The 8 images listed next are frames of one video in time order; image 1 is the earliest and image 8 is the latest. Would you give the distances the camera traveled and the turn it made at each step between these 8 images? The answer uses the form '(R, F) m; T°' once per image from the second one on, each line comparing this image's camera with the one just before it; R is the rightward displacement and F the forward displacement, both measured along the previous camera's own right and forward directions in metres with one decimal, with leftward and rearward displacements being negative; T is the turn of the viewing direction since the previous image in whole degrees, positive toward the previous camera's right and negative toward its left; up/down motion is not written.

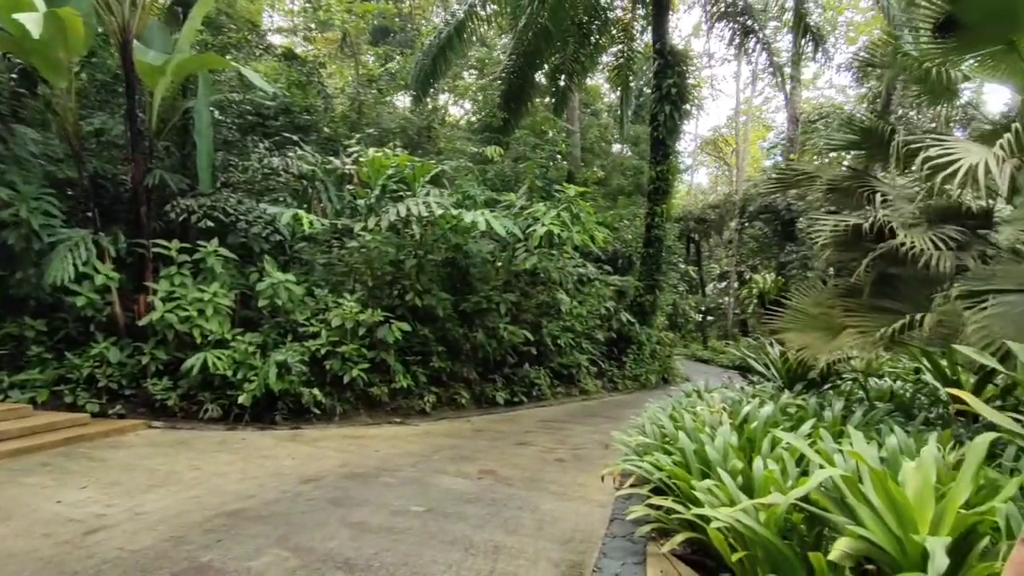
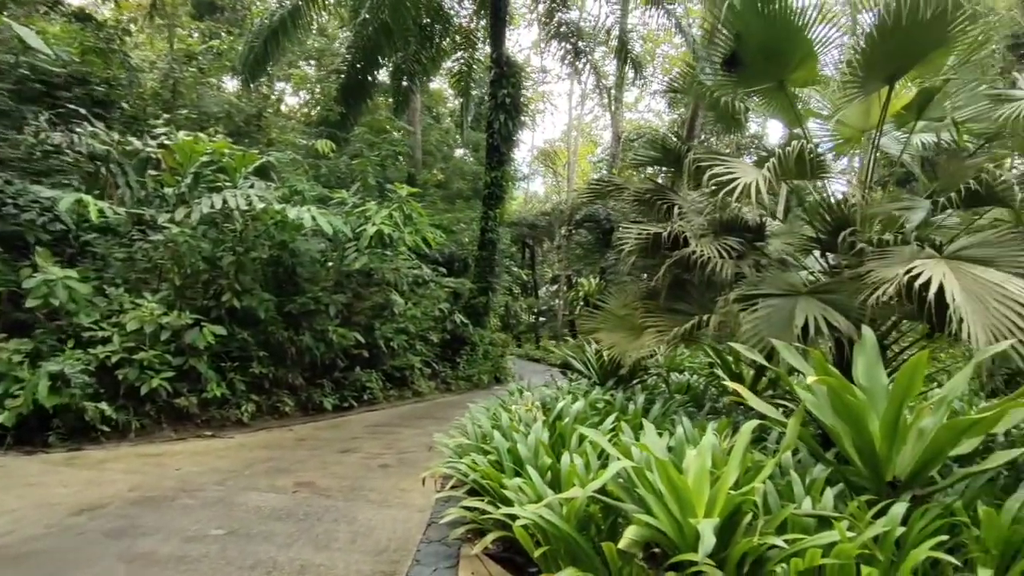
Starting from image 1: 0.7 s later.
(+0.1, +0.1) m; +15°
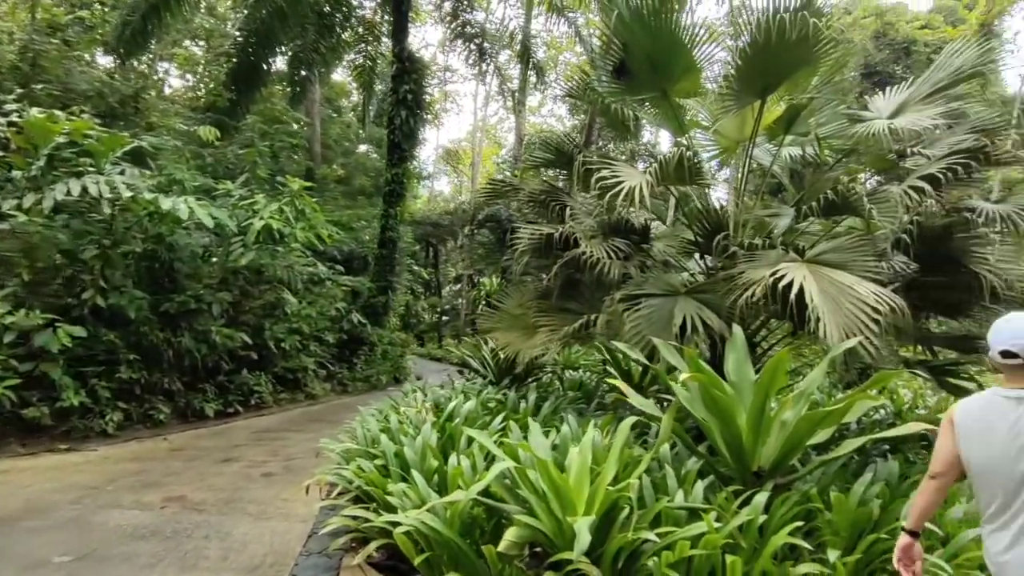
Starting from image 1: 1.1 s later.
(+0.1, 0.0) m; +9°
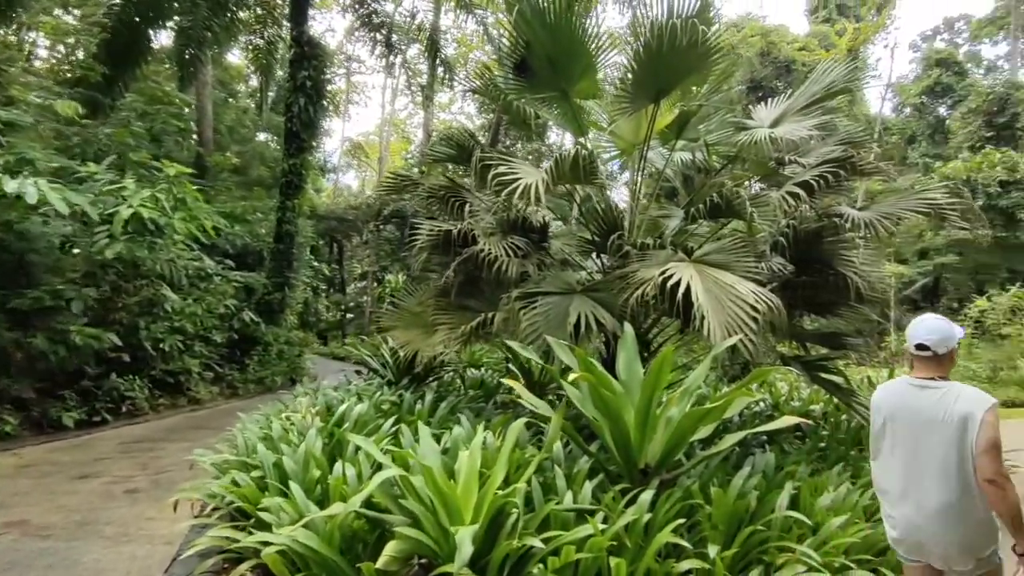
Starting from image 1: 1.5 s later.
(+0.1, +0.1) m; +9°
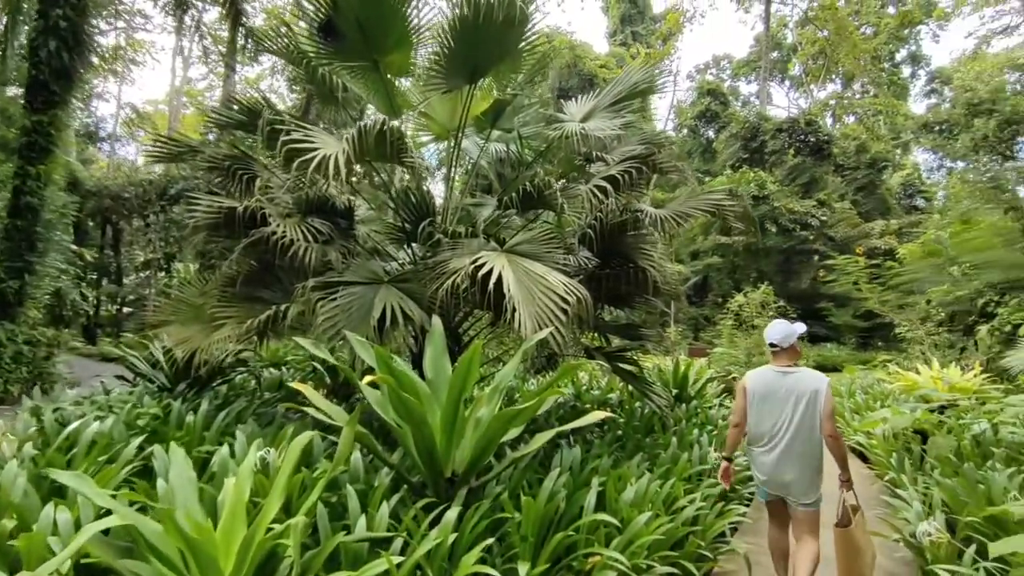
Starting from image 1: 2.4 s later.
(+0.1, +0.2) m; +18°
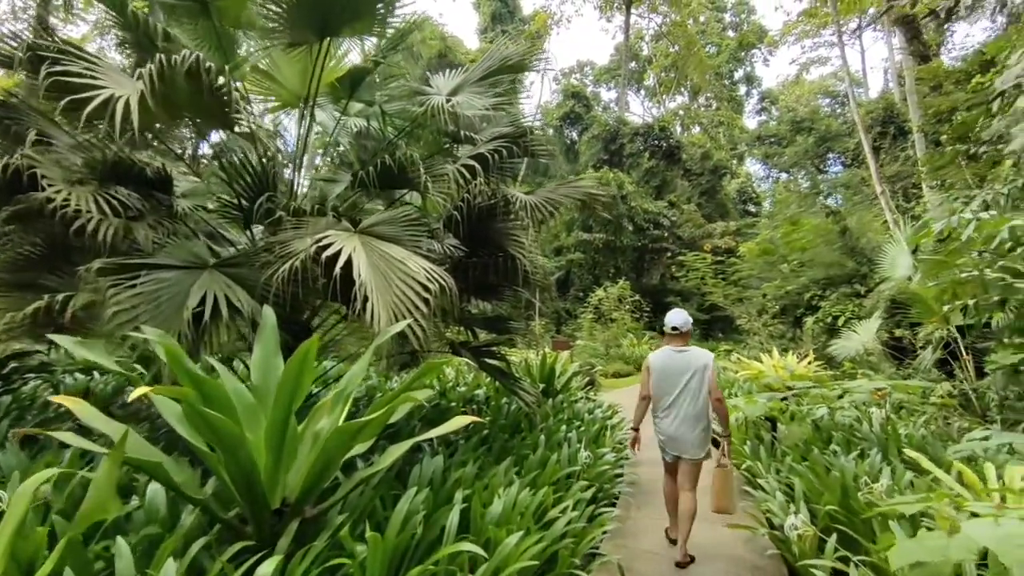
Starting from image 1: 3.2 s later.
(0.0, +0.3) m; +13°
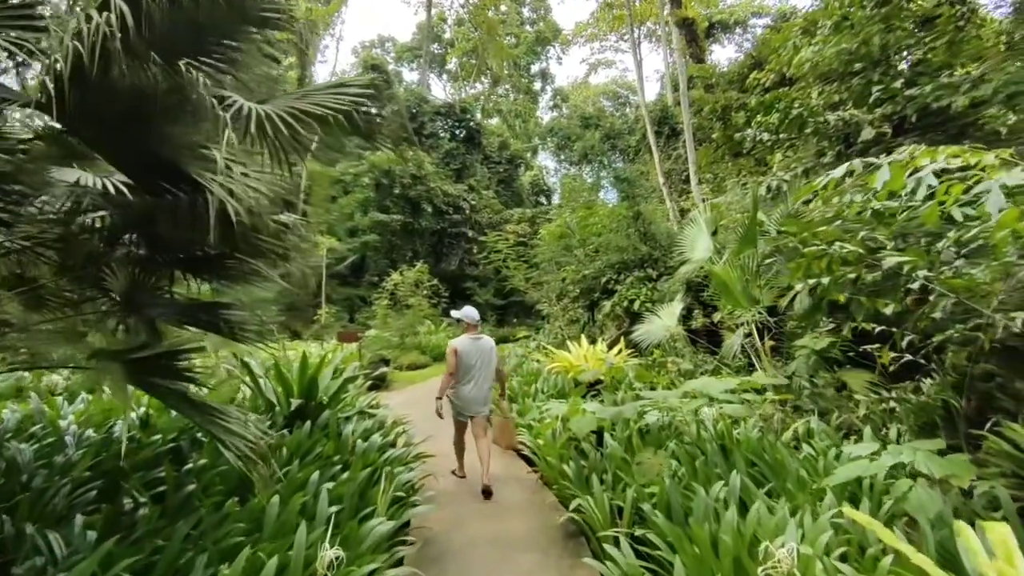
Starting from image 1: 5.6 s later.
(+0.3, +1.1) m; +19°
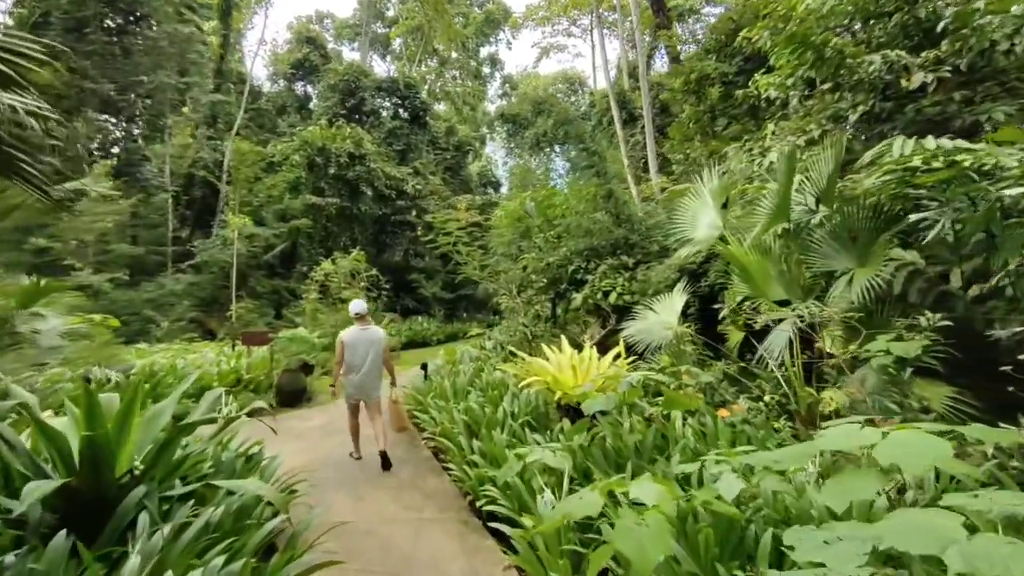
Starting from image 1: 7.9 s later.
(-0.1, +1.4) m; +5°
